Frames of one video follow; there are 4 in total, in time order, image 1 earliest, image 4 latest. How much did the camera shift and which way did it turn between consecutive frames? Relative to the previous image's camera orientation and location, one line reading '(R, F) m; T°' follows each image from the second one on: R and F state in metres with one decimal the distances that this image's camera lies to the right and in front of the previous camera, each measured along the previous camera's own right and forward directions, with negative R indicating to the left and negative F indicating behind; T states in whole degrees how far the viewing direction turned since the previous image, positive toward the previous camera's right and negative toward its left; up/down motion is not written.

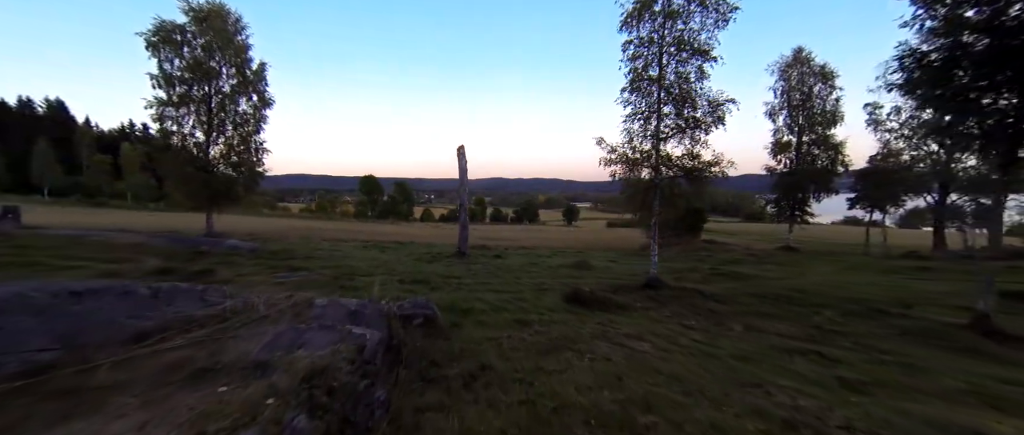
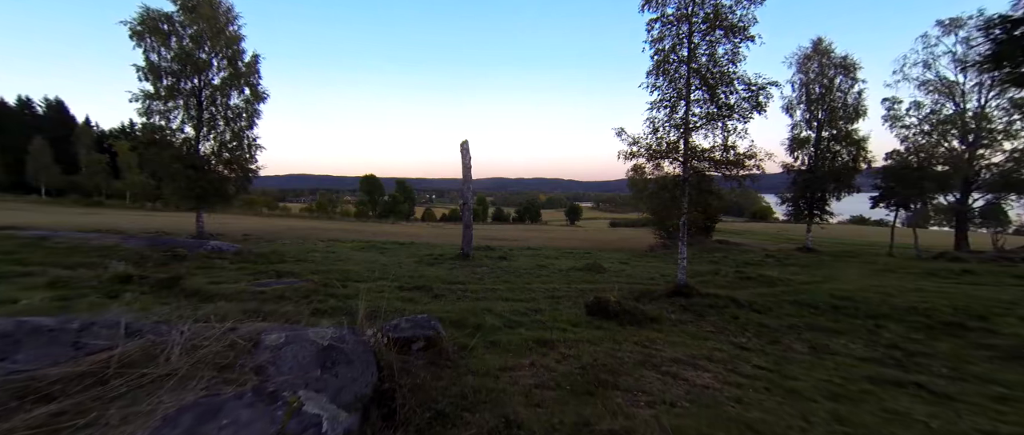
(-0.3, +1.3) m; 0°
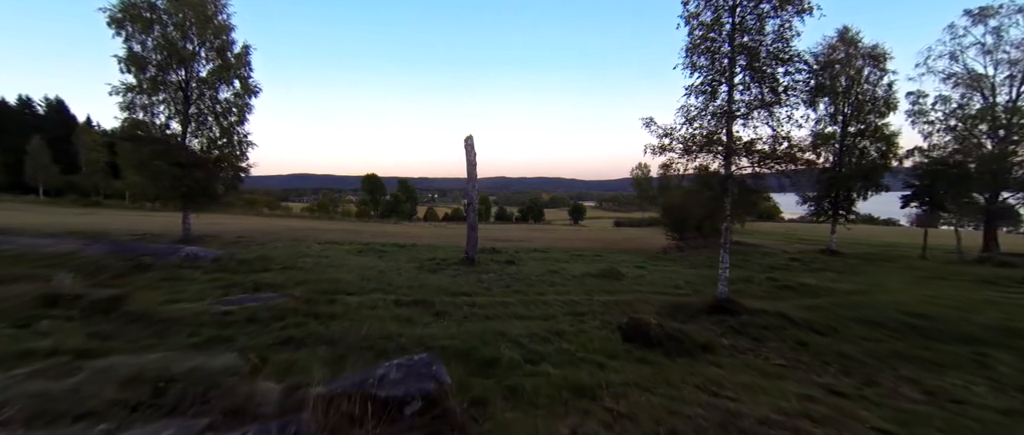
(-0.3, +1.5) m; 0°
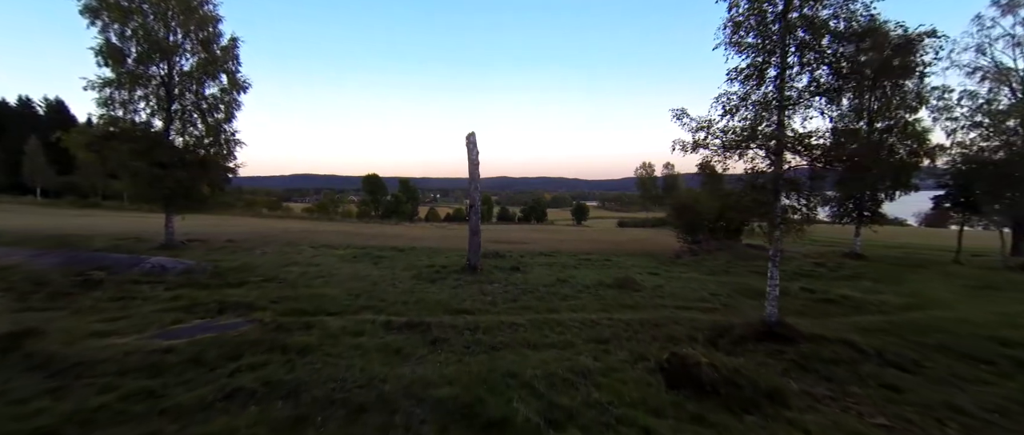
(-0.2, +1.5) m; 0°
